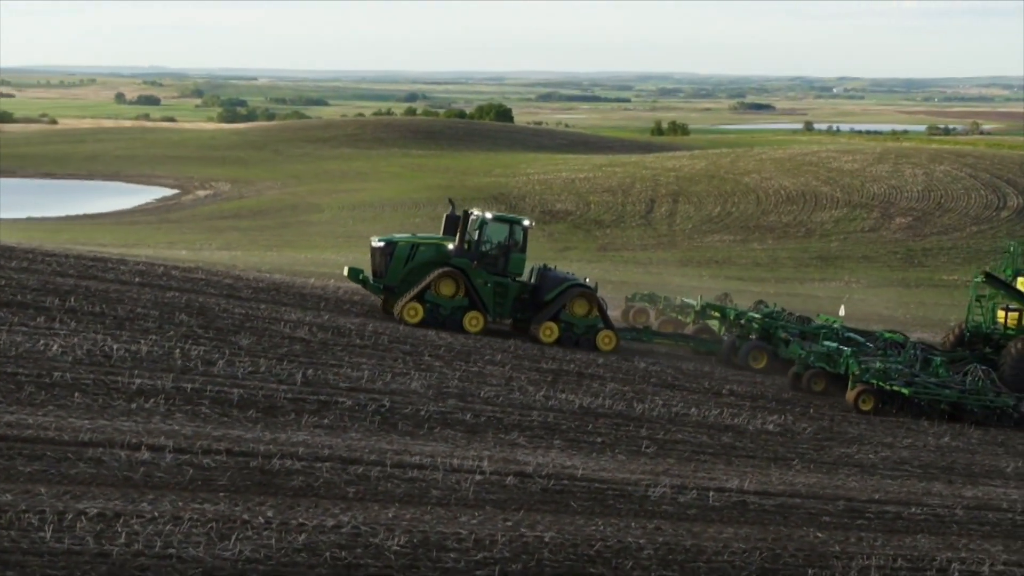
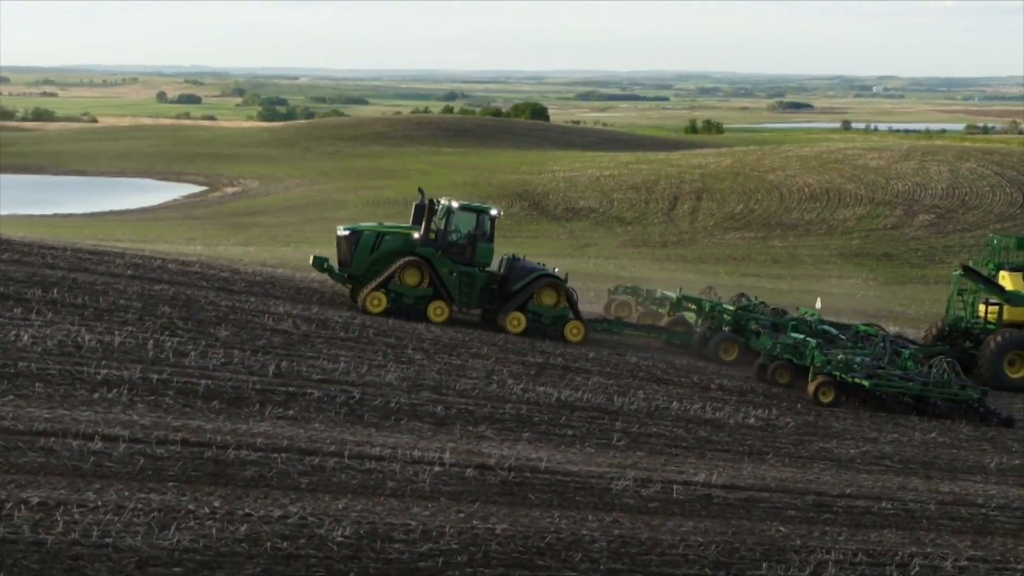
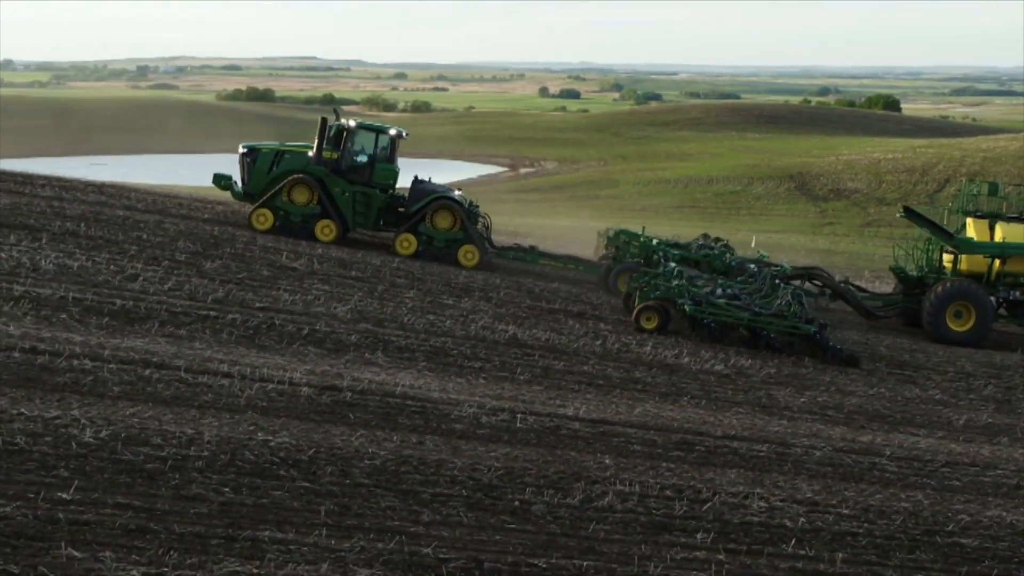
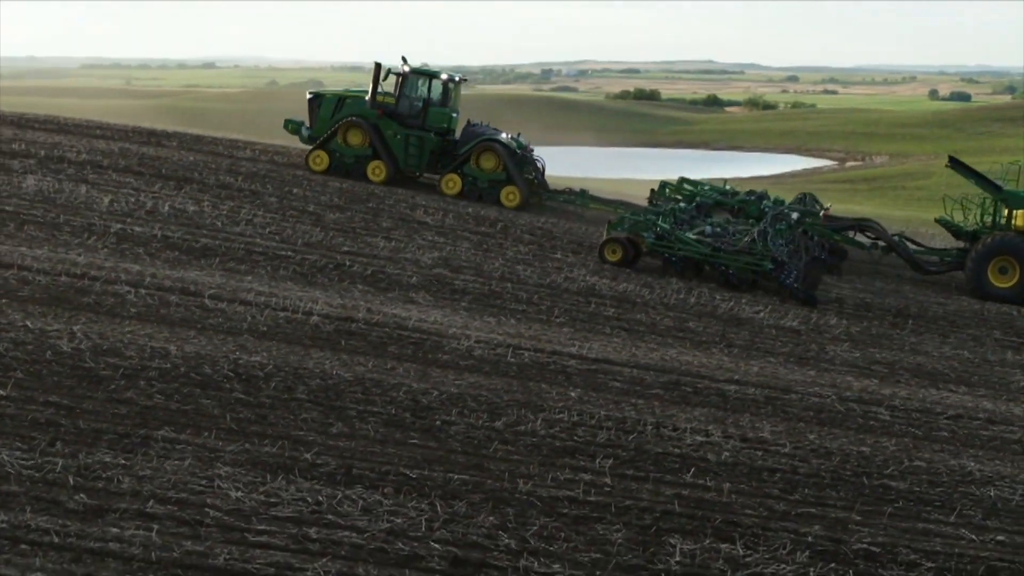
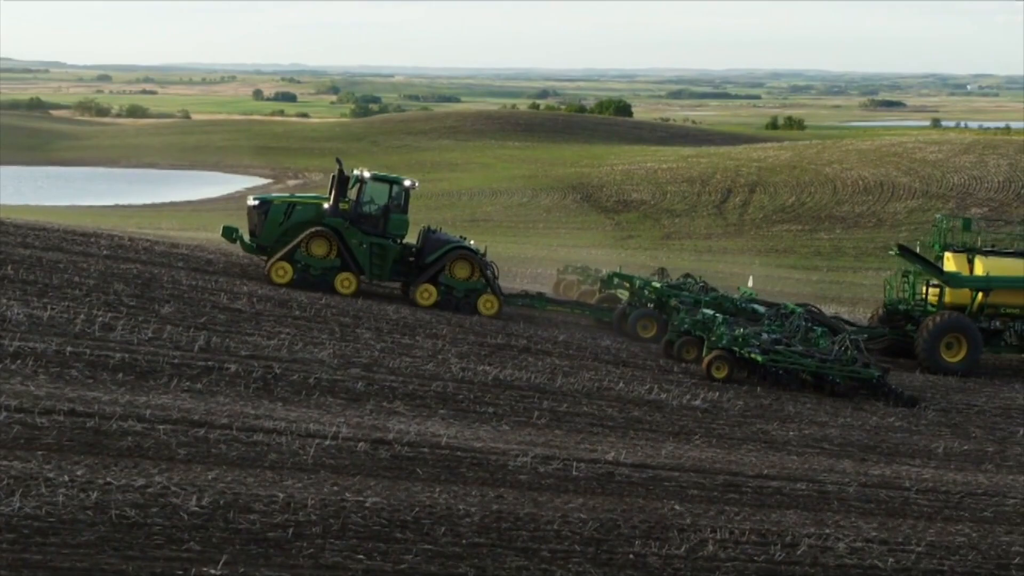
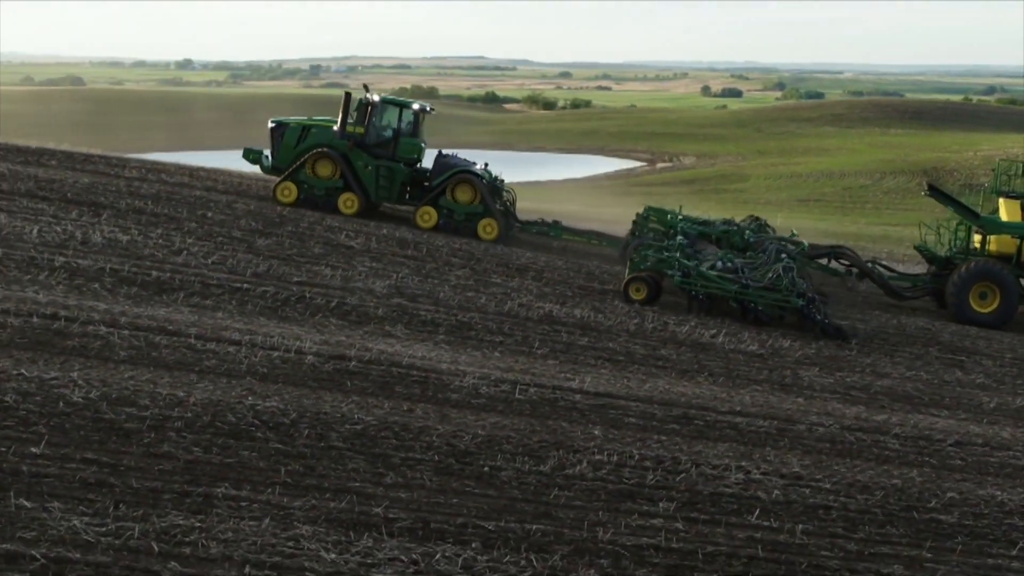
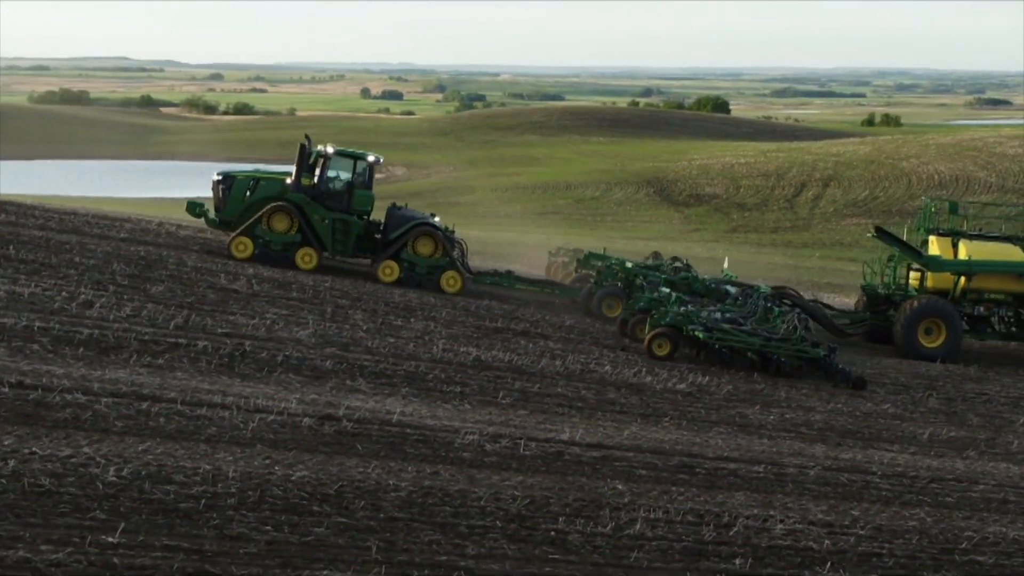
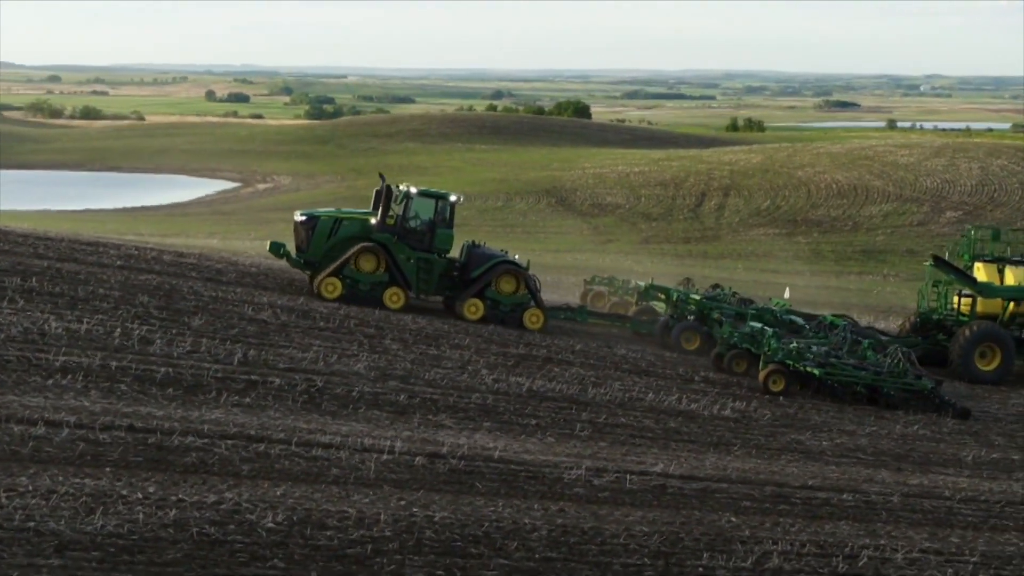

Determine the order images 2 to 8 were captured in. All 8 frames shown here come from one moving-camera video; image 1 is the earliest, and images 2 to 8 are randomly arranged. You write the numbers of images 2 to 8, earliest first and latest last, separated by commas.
2, 8, 5, 7, 3, 6, 4
